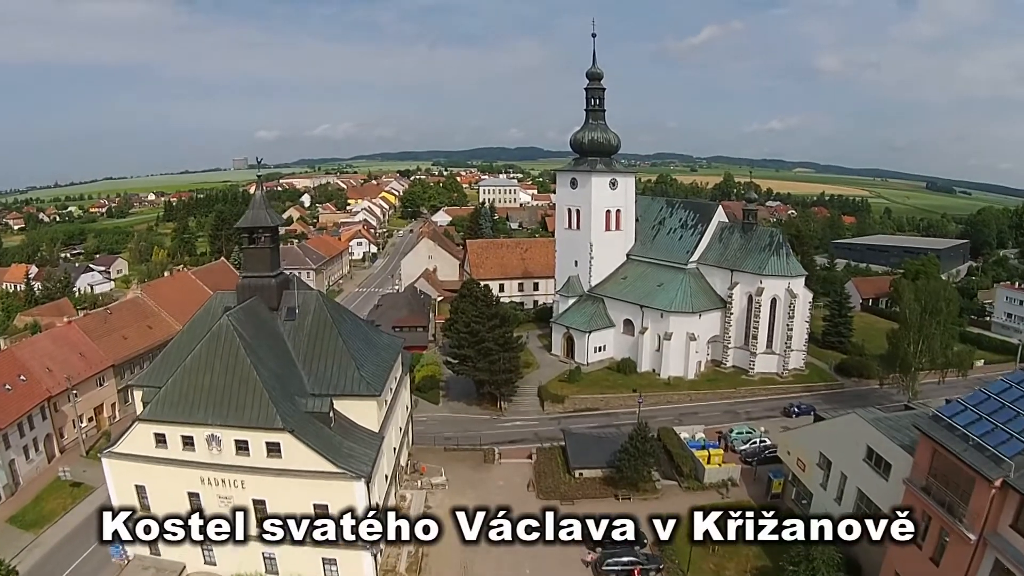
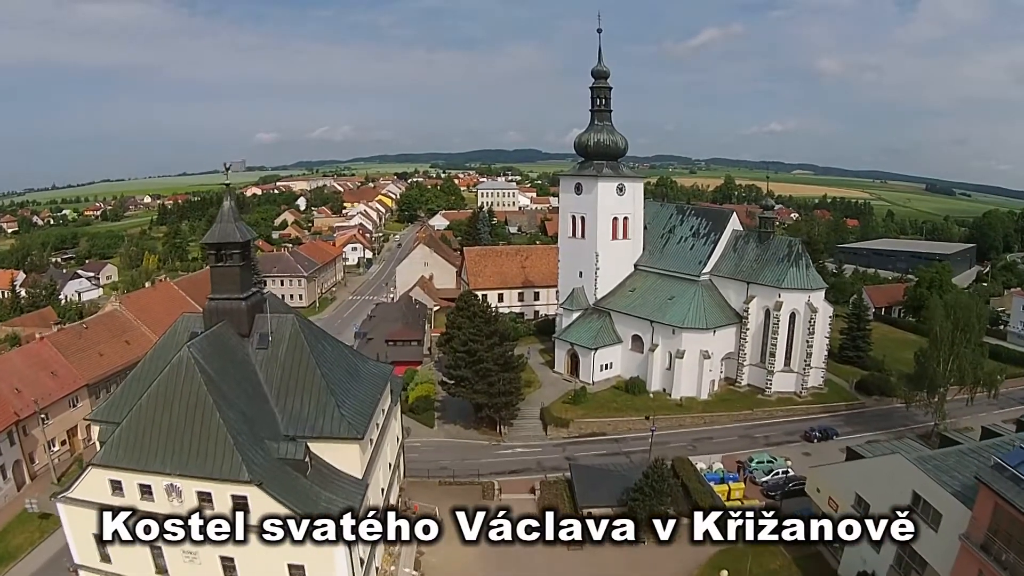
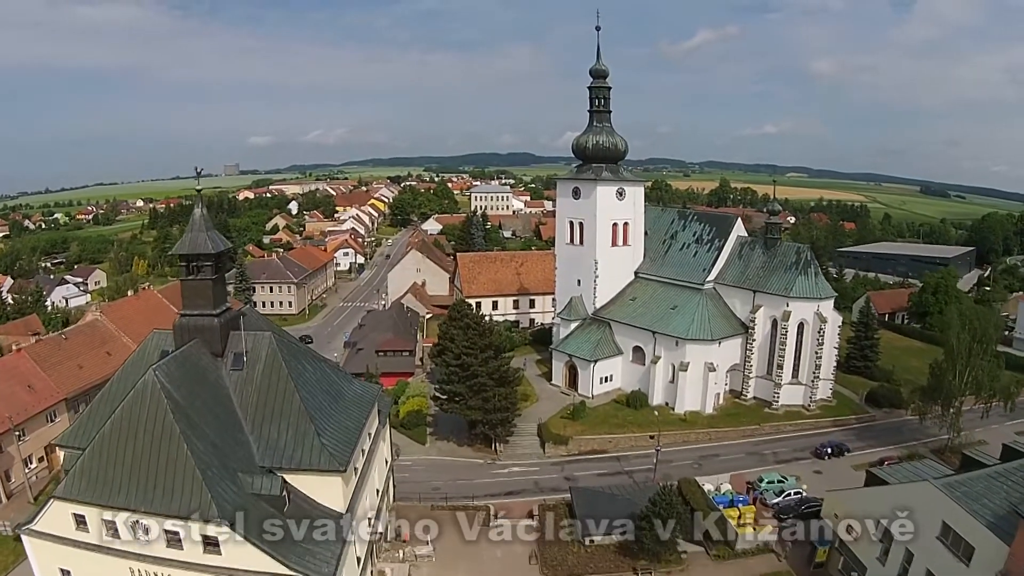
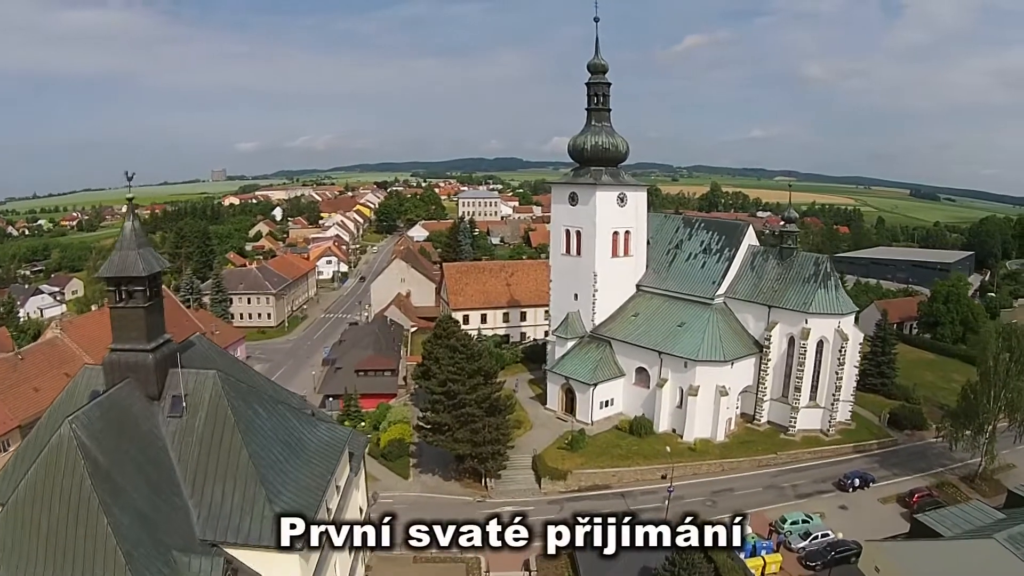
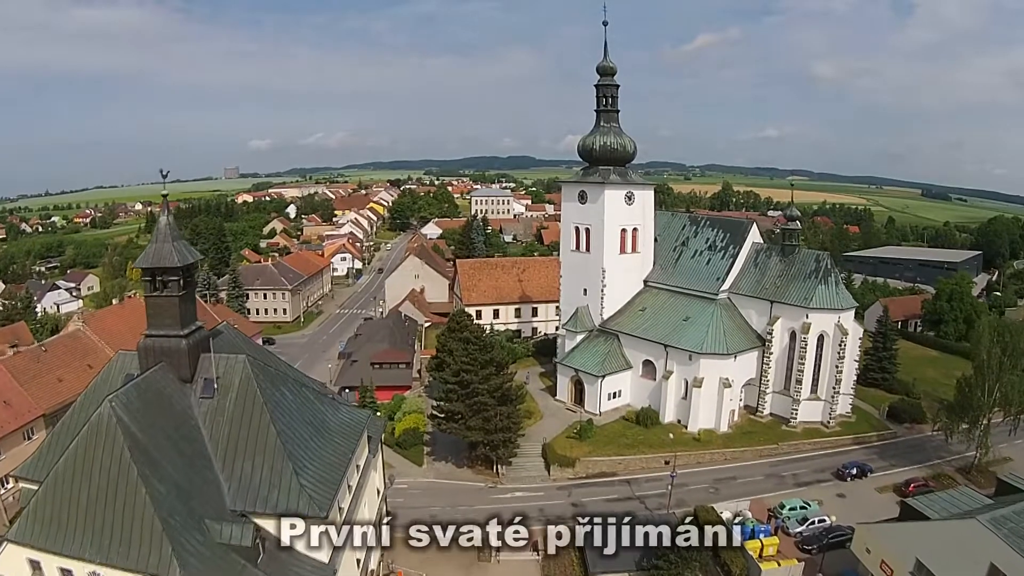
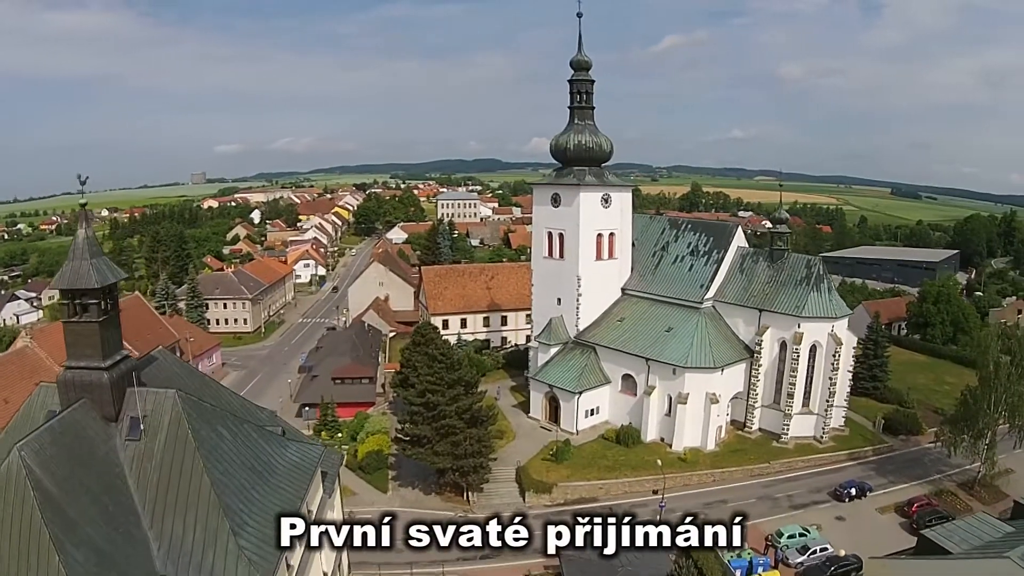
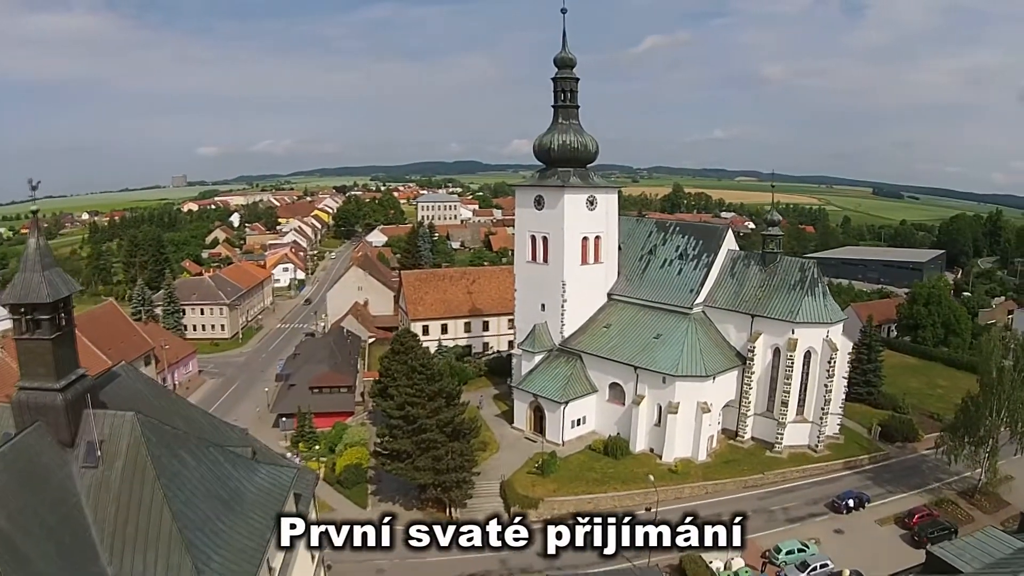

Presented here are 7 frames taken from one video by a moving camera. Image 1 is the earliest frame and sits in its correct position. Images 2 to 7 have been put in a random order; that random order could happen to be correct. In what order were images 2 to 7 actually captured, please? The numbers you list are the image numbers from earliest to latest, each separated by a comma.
2, 3, 5, 4, 6, 7
